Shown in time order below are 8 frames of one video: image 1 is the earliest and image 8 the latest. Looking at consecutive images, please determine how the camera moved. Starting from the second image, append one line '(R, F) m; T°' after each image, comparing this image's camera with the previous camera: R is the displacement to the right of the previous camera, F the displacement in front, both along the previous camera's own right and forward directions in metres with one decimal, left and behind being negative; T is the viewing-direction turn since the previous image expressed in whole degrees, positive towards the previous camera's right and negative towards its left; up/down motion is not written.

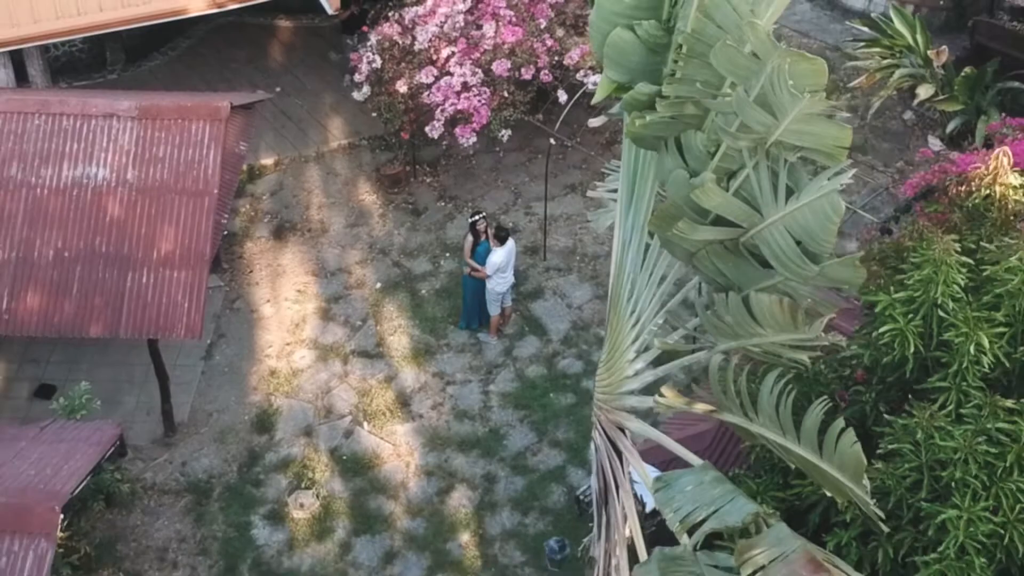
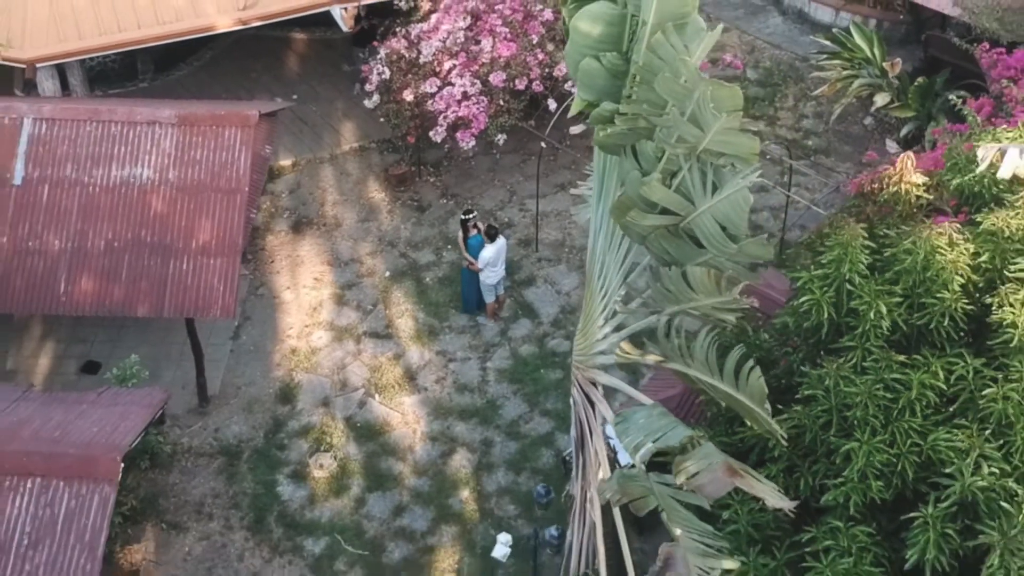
(0.0, -1.0) m; 0°
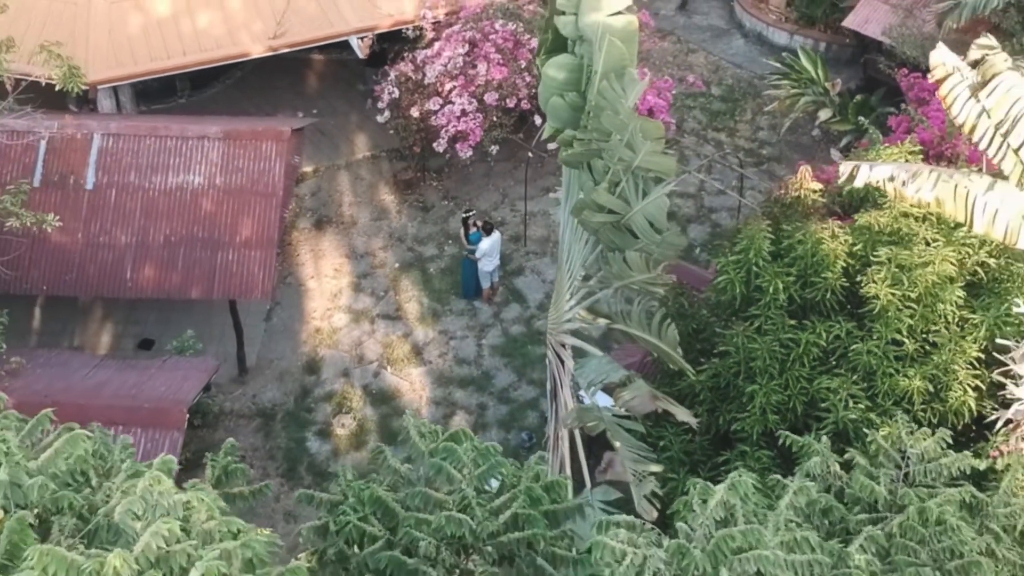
(+0.1, -1.6) m; 0°
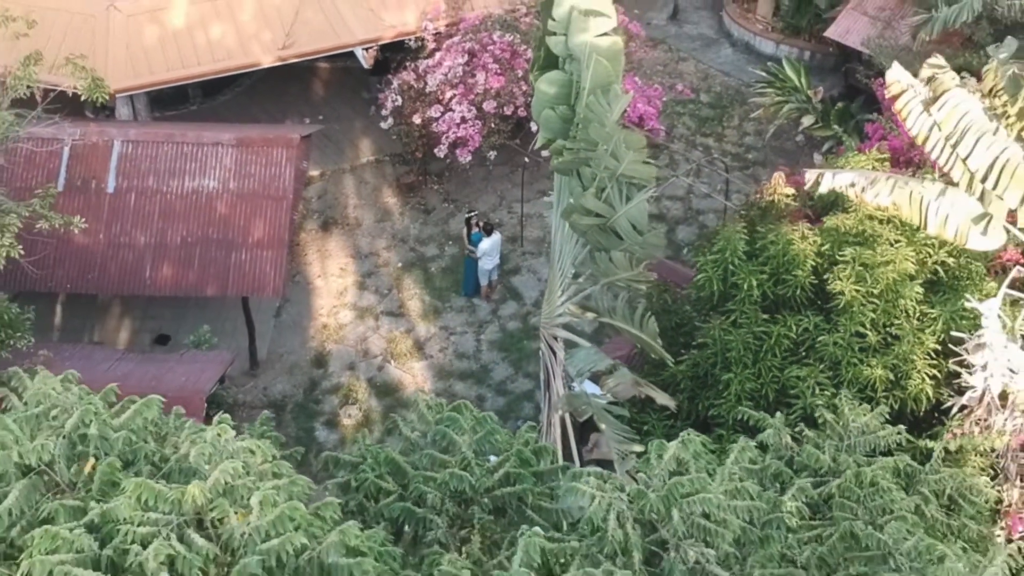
(0.0, -0.6) m; 0°
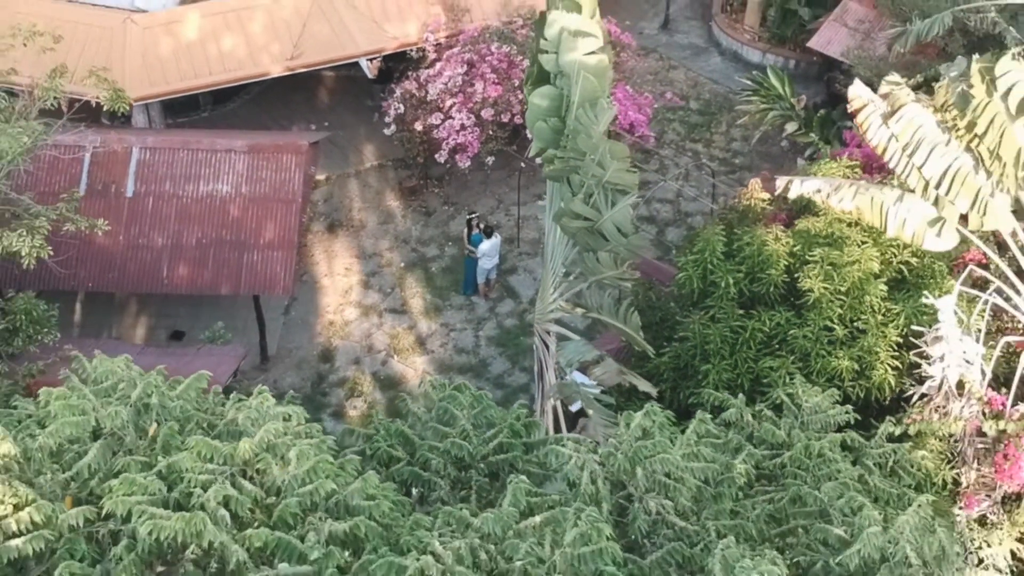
(0.0, -0.6) m; 0°
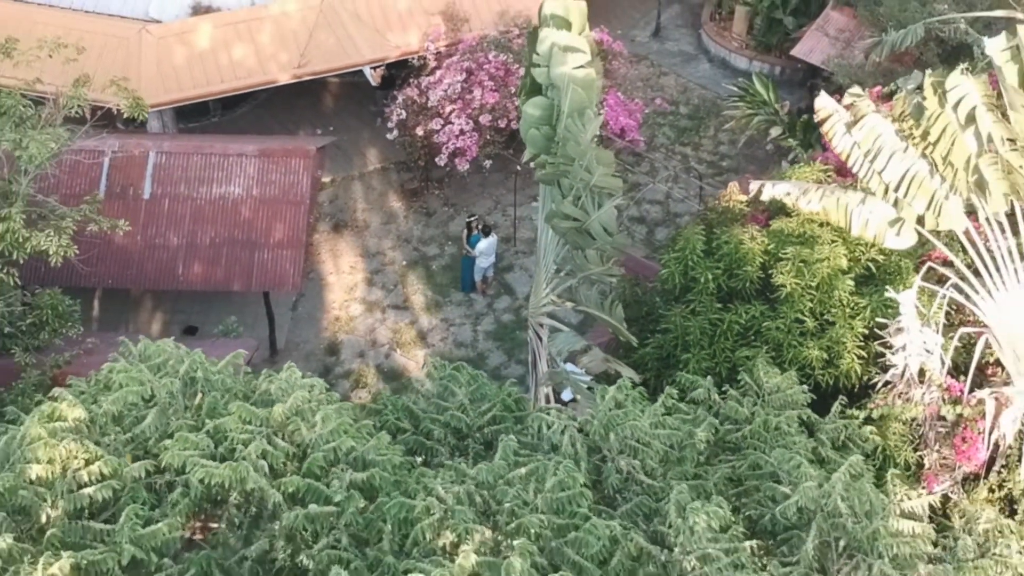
(0.0, -0.6) m; 0°
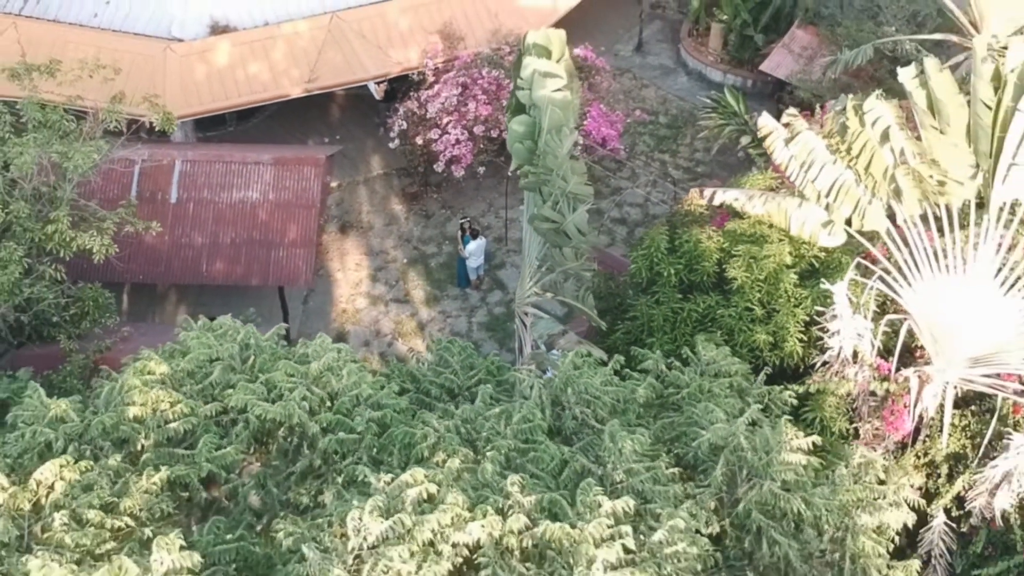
(+0.1, -1.3) m; 0°
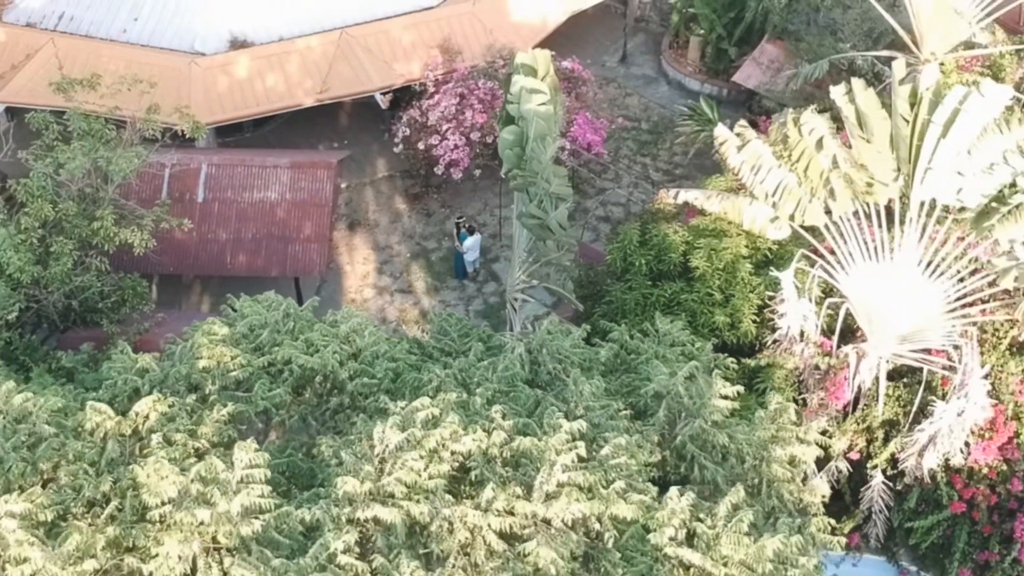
(+0.1, -1.5) m; 0°
